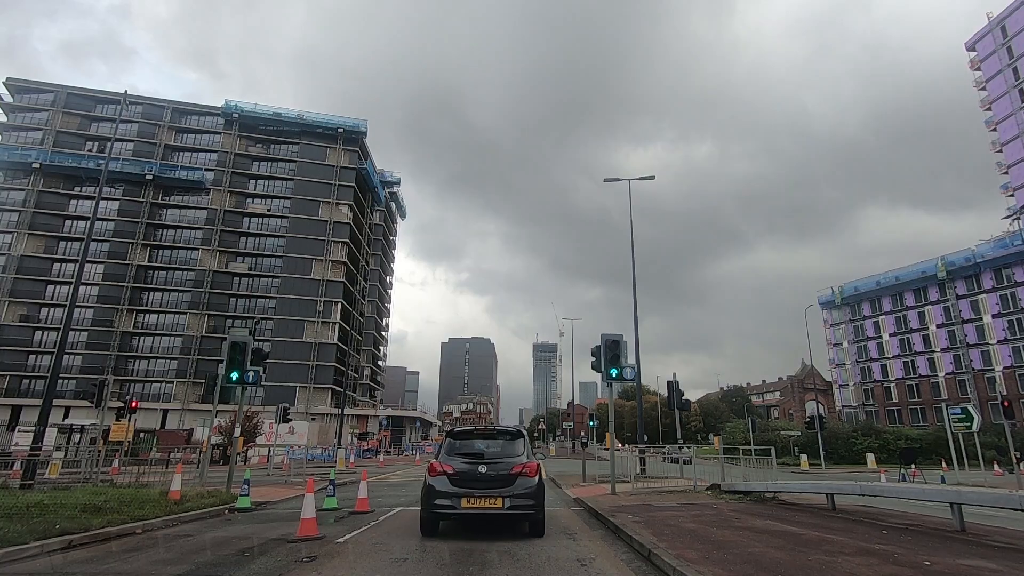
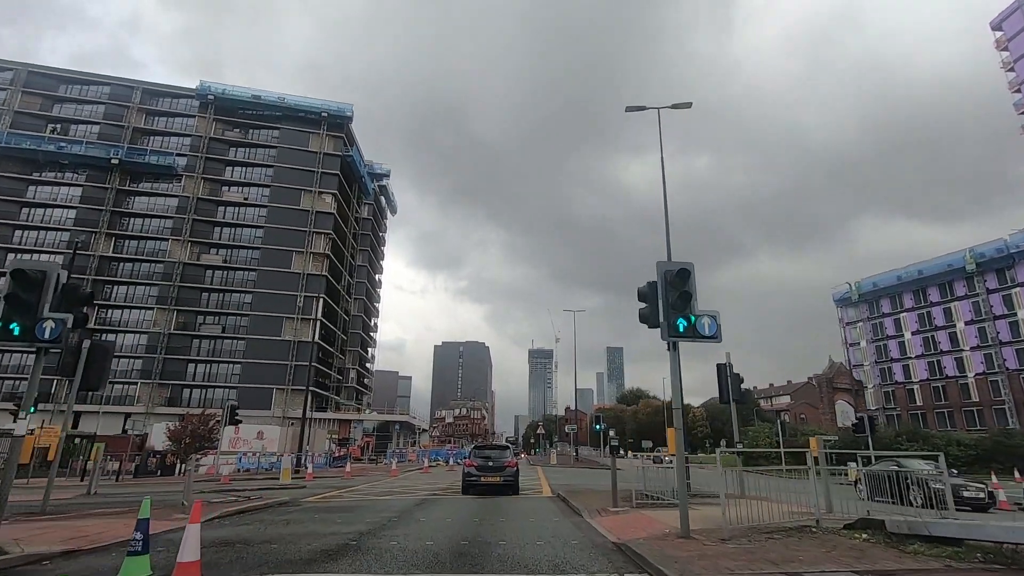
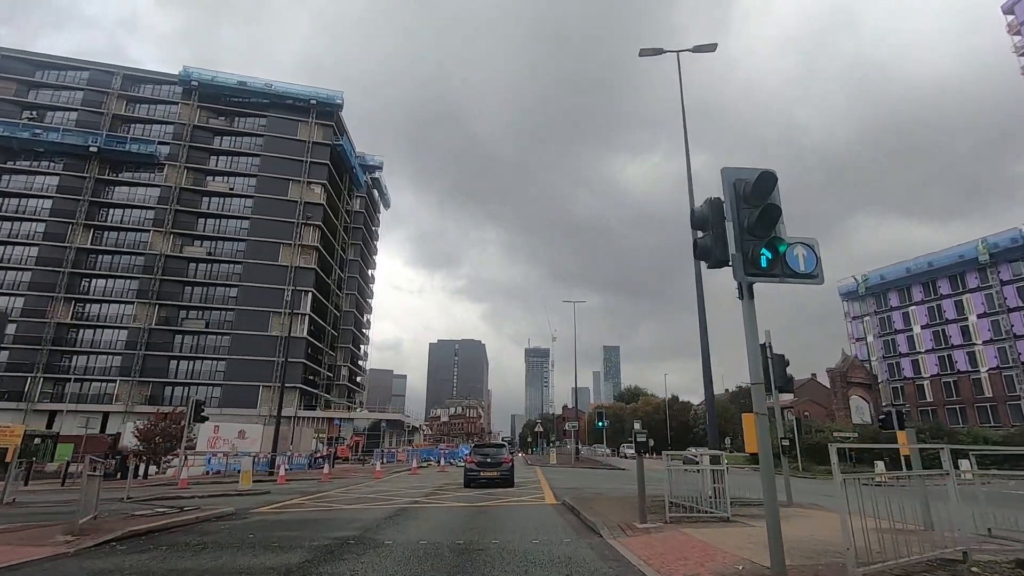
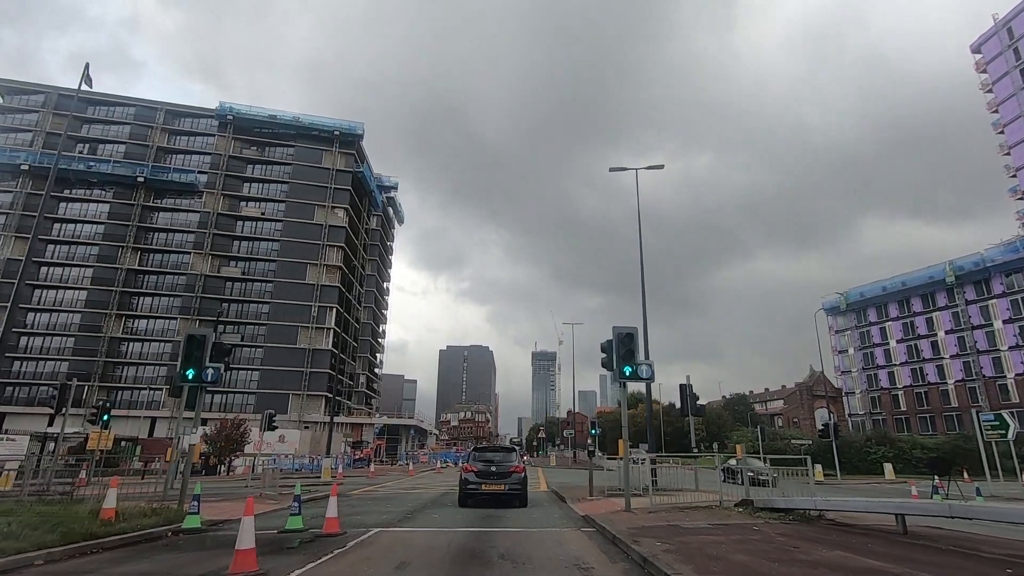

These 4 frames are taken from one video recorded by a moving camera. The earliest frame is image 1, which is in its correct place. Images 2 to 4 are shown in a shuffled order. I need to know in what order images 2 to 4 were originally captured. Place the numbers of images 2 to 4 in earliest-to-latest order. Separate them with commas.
4, 2, 3
